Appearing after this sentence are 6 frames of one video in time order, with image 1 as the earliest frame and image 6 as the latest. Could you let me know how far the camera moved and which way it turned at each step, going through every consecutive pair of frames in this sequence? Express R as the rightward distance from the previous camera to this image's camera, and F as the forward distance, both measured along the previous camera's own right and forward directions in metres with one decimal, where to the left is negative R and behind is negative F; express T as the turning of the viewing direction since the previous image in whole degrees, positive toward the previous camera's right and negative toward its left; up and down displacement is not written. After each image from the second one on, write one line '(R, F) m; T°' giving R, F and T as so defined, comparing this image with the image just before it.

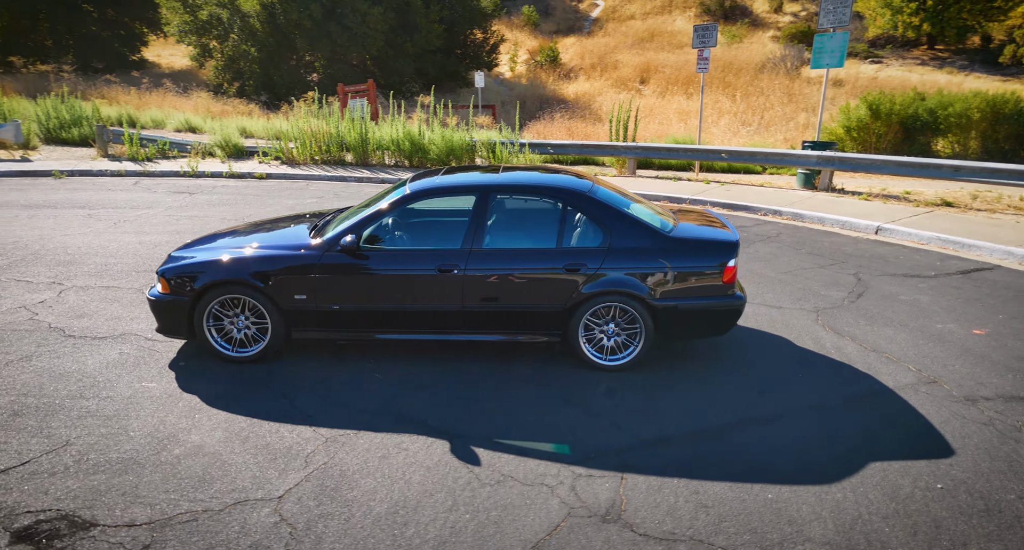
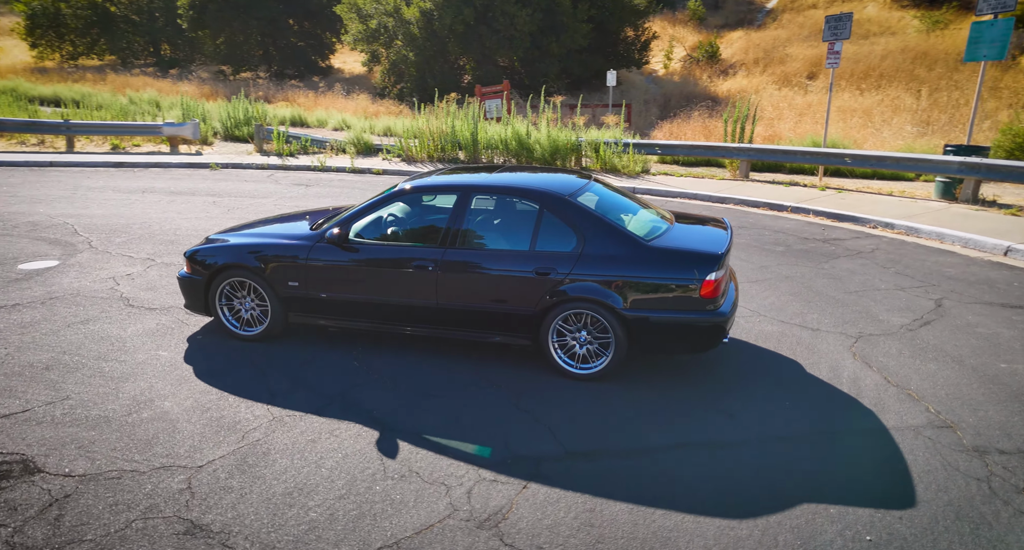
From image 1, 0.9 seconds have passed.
(+1.2, +0.2) m; -12°
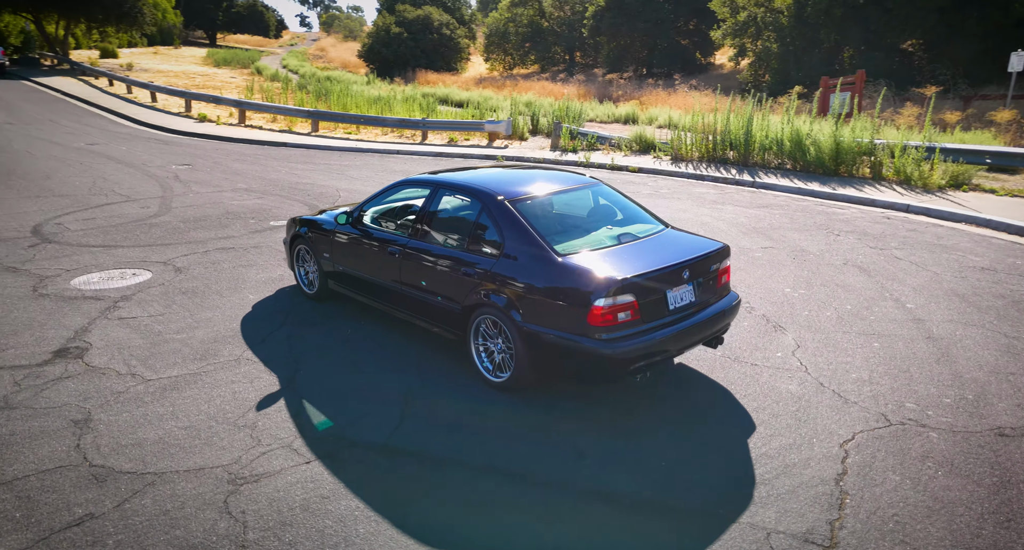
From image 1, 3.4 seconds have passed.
(+2.7, +0.8) m; -28°
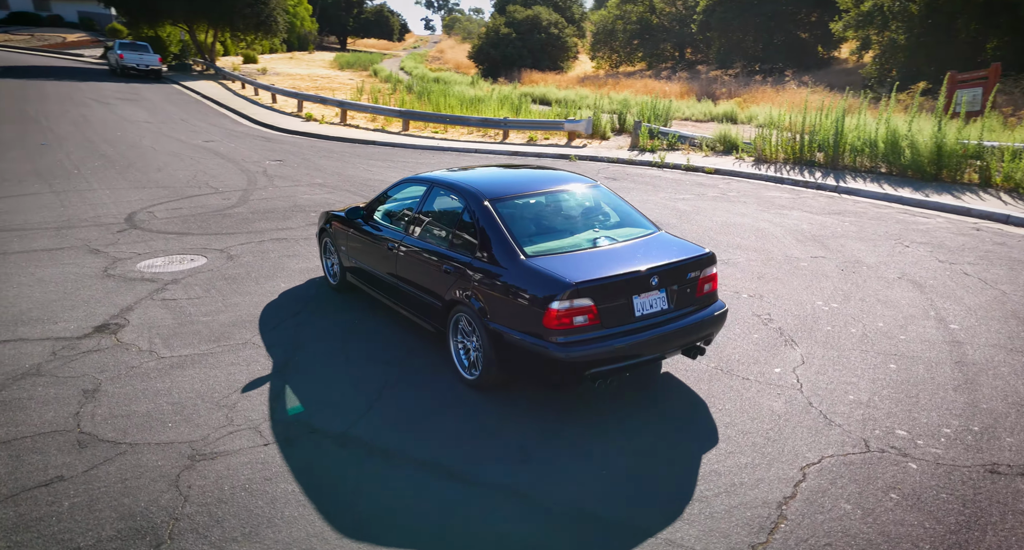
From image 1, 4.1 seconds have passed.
(+0.8, 0.0) m; -8°
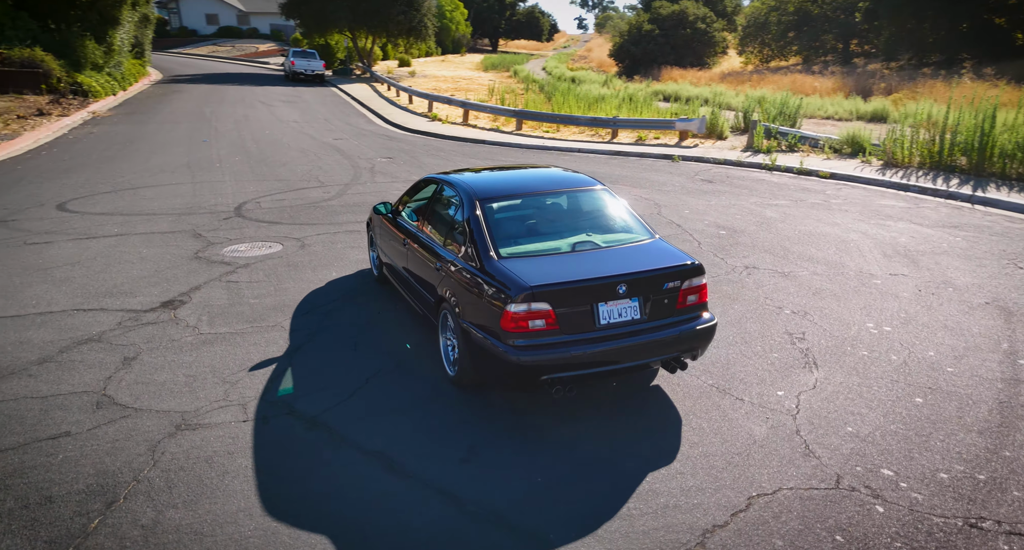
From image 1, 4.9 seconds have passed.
(+0.9, 0.0) m; -11°
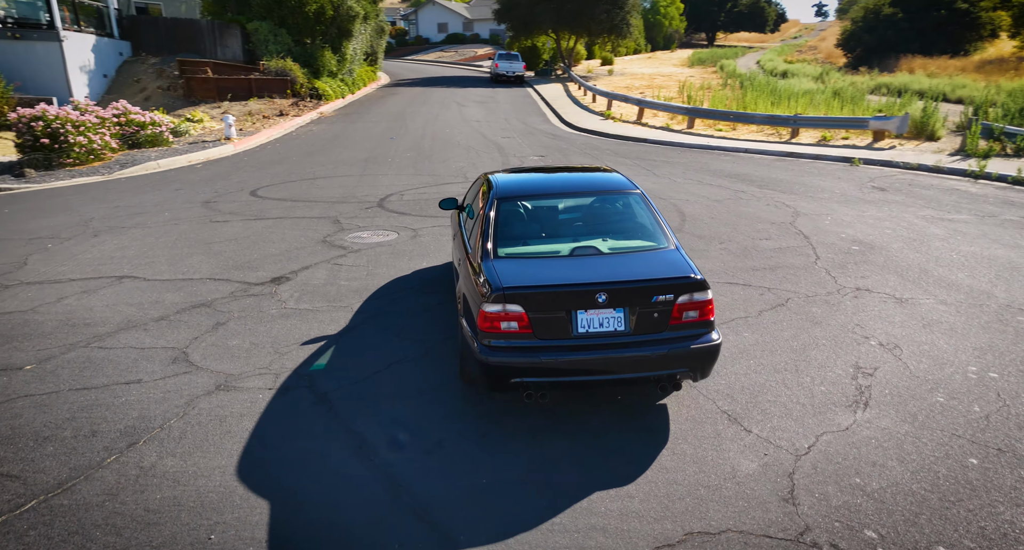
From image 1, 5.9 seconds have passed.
(+1.2, +0.1) m; -16°
